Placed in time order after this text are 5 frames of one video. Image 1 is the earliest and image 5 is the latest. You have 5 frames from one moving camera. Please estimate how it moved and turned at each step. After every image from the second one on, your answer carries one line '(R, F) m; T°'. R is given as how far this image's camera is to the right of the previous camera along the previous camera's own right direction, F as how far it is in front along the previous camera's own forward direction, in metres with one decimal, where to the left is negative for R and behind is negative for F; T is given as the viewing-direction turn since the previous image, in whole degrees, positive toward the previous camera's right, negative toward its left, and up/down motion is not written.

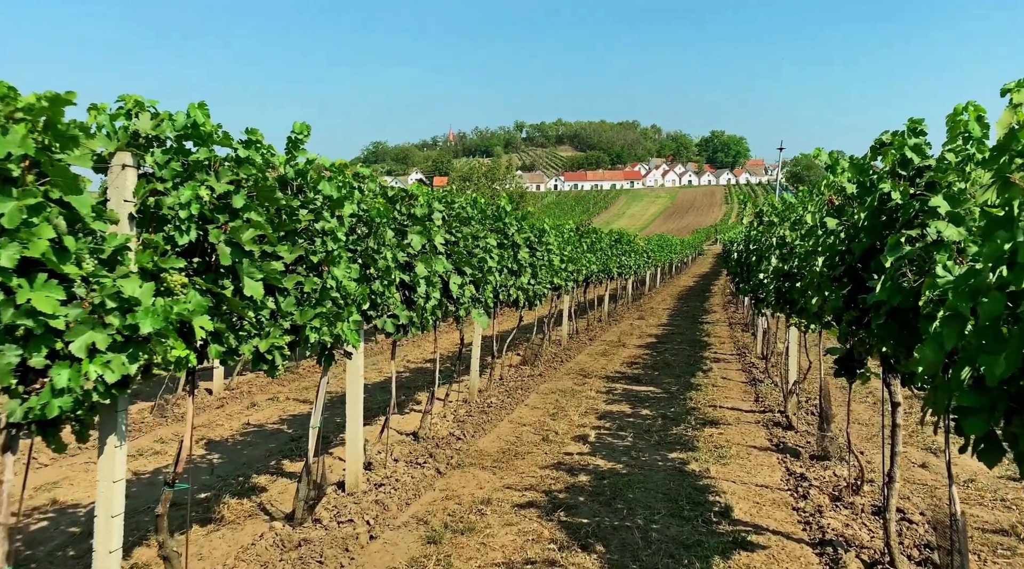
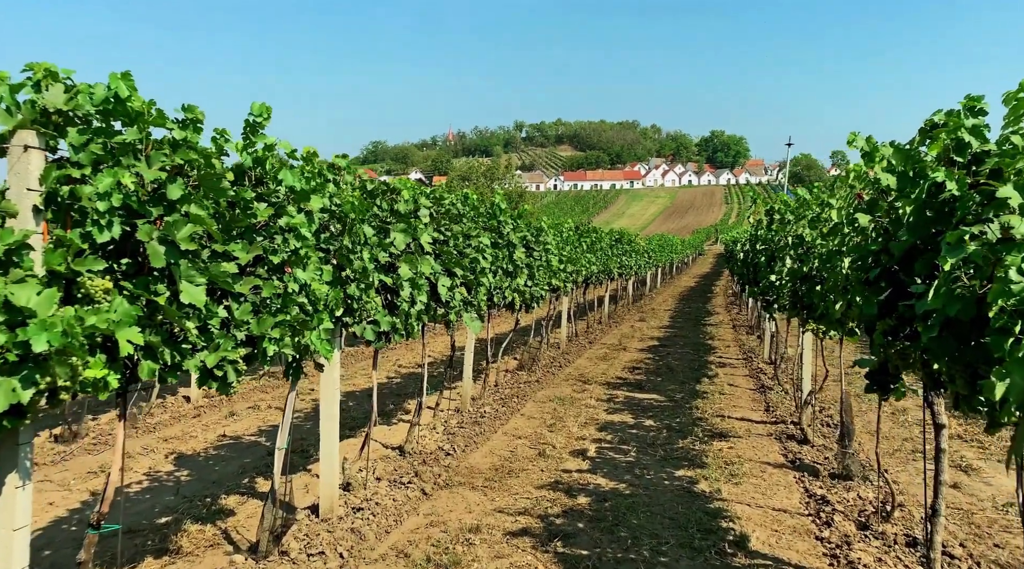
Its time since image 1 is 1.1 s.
(+0.1, +0.8) m; 0°
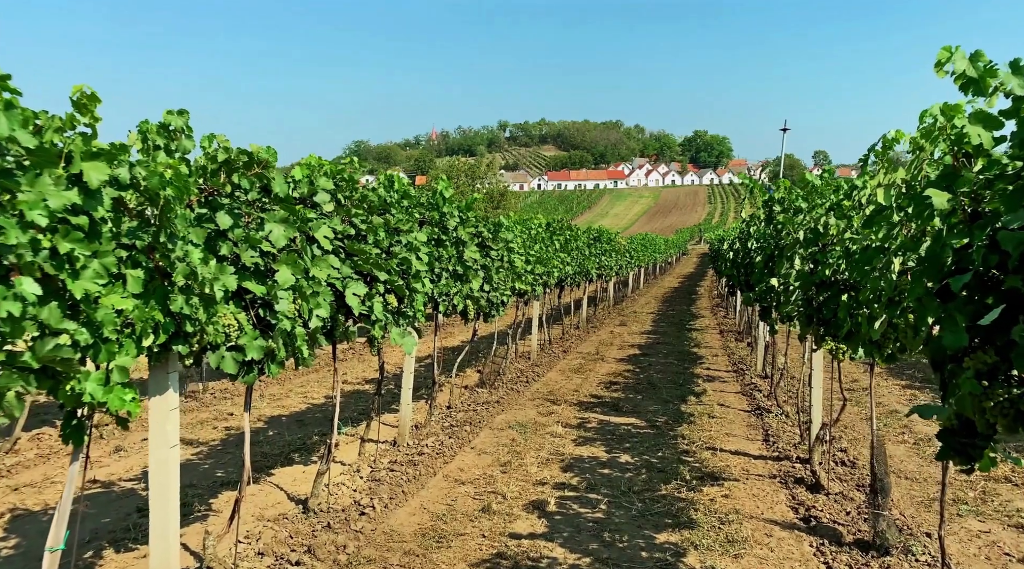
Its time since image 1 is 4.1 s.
(+0.4, +2.1) m; +1°
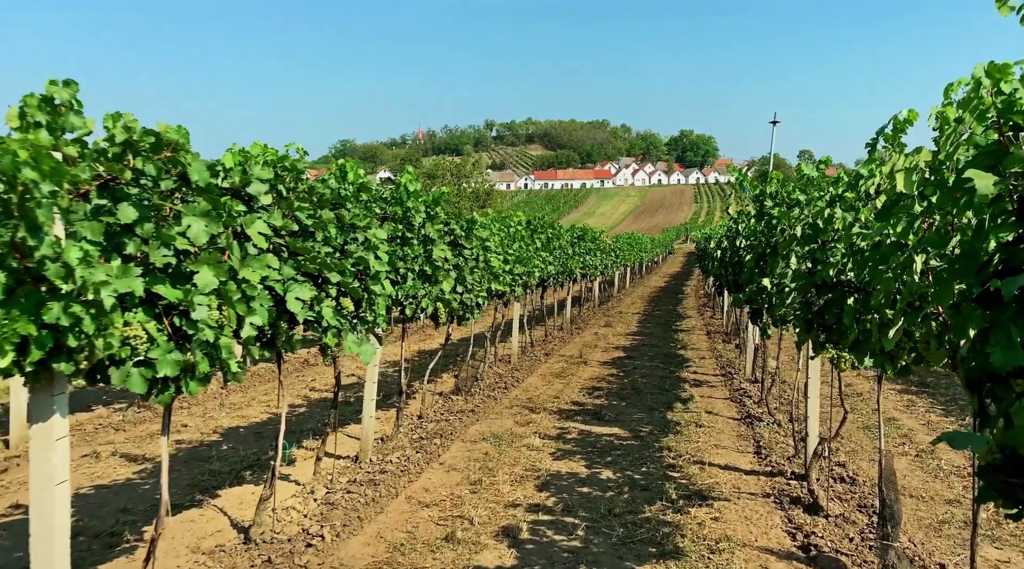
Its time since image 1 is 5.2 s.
(+0.2, +0.8) m; +1°
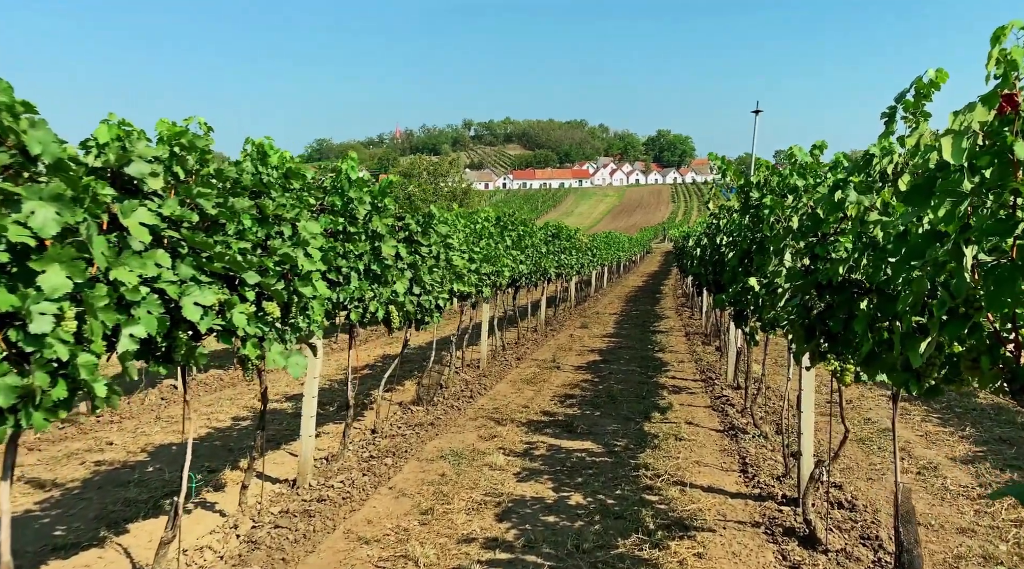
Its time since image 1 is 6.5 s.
(+0.2, +1.0) m; +1°
